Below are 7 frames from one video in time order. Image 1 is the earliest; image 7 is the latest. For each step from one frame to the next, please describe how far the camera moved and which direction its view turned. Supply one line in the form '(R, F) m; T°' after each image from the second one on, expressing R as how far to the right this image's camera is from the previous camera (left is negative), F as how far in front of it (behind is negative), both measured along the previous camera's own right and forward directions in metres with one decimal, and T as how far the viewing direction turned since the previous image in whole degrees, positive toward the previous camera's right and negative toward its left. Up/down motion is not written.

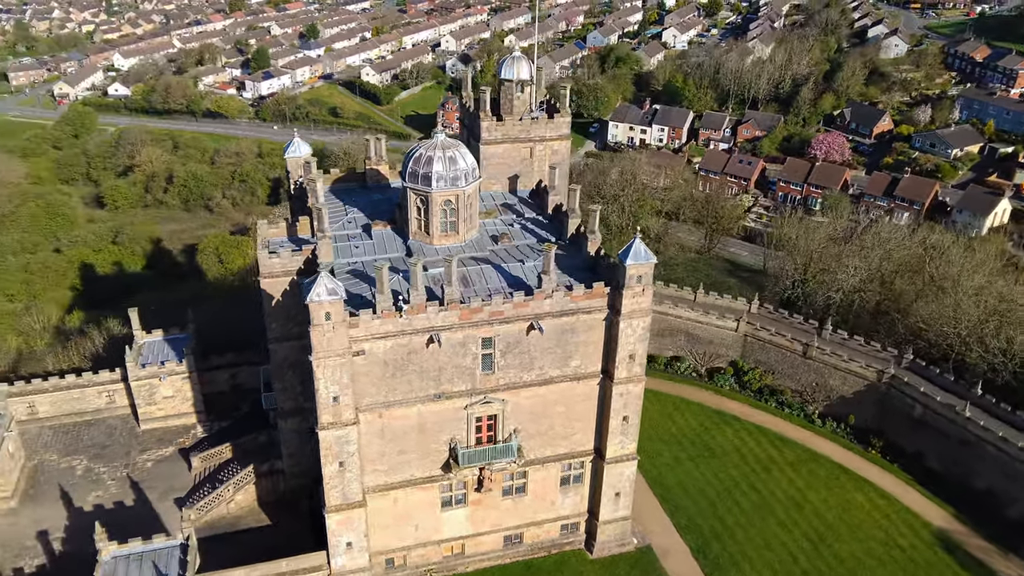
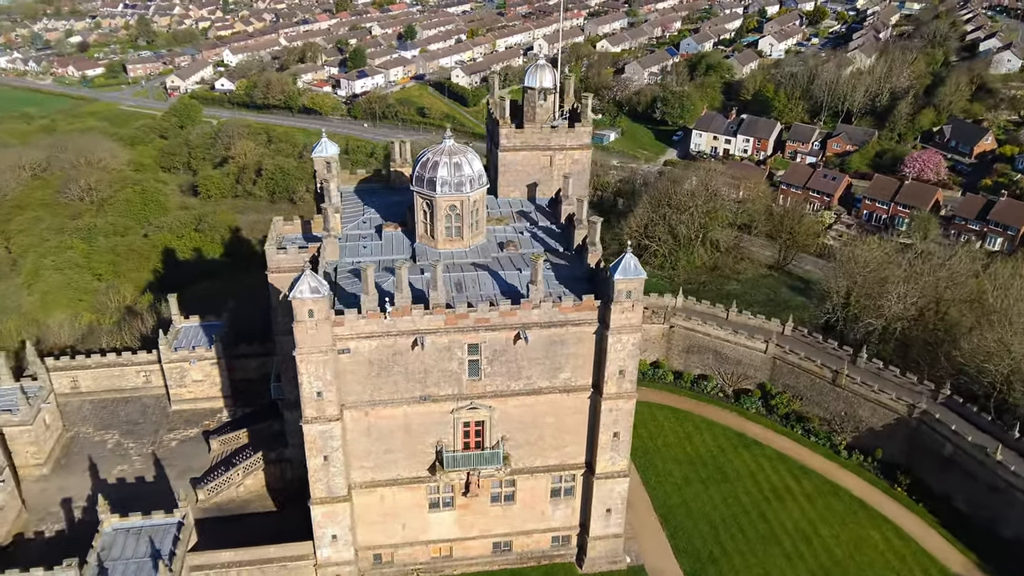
(+4.4, +0.2) m; -6°
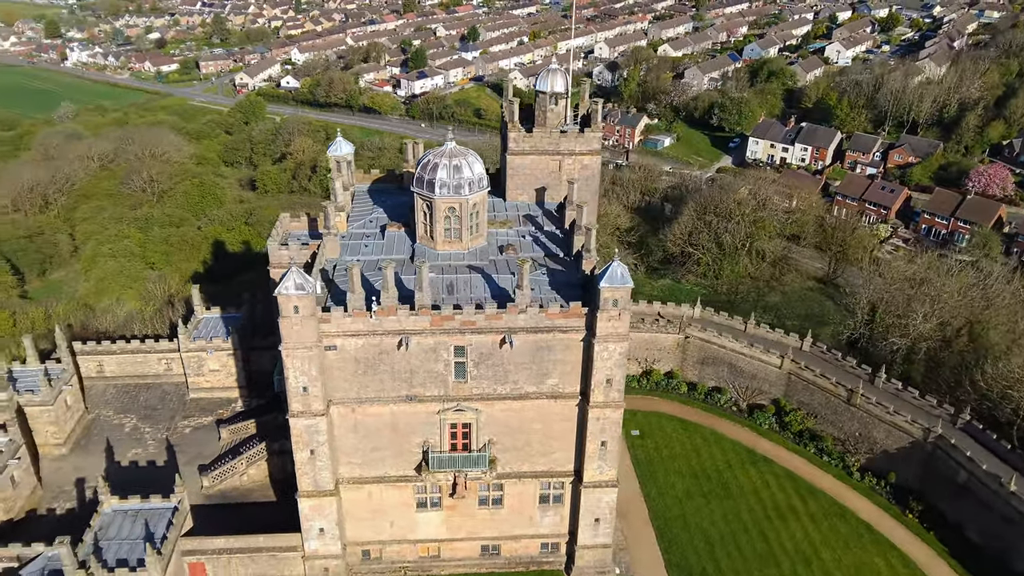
(+3.1, +0.2) m; -4°
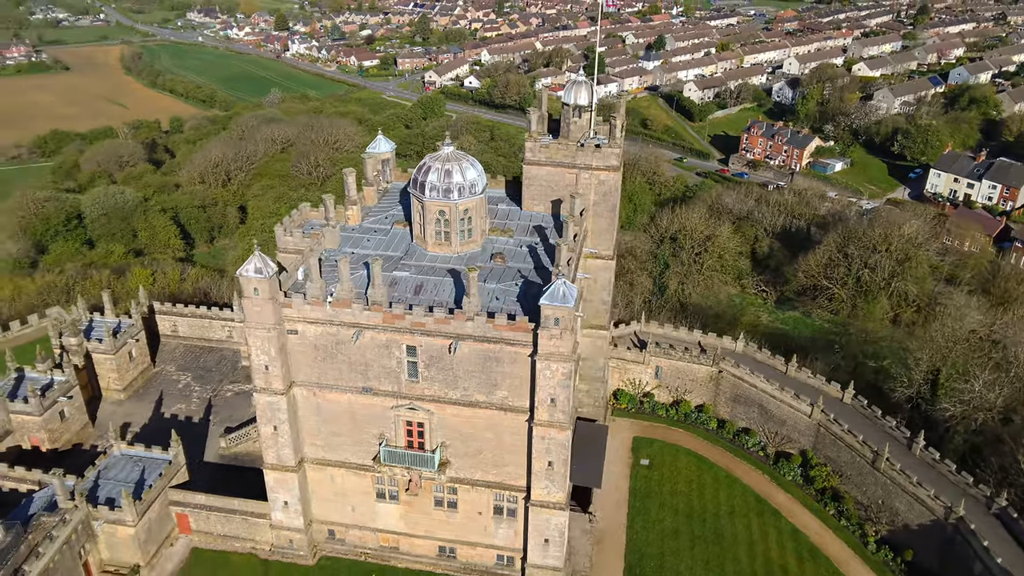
(+9.7, +1.1) m; -13°
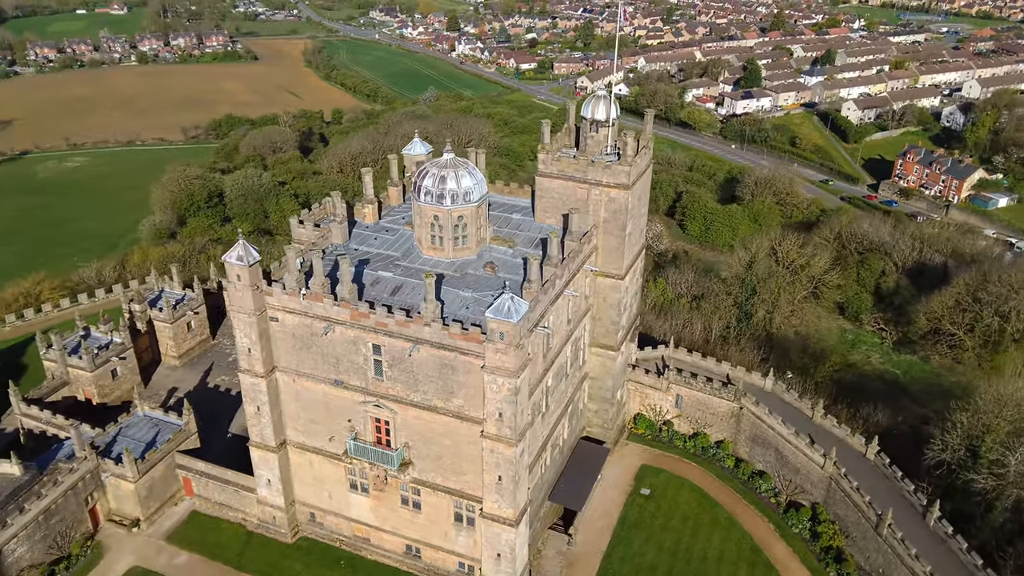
(+8.2, +0.9) m; -11°
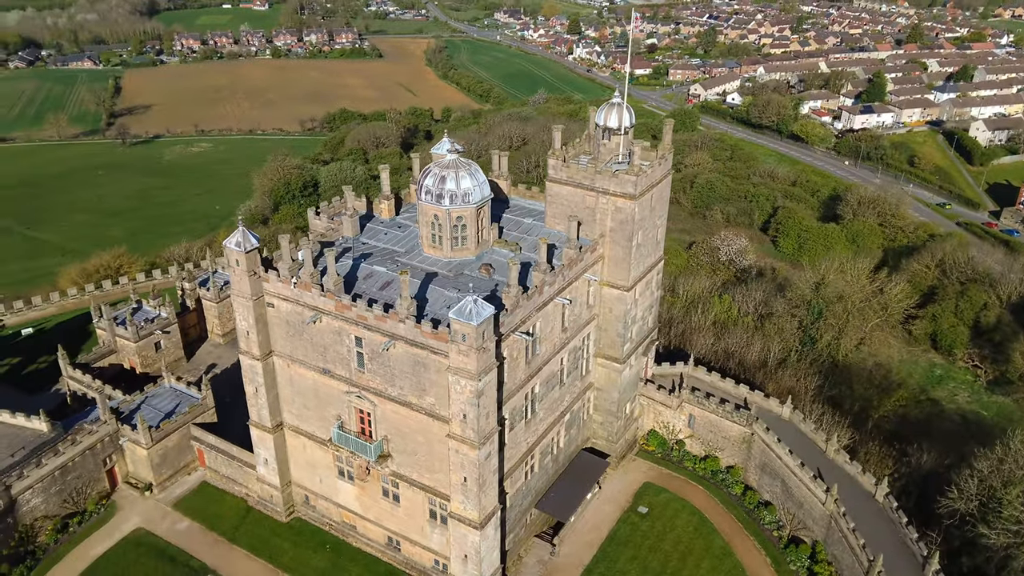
(+5.9, +0.5) m; -8°
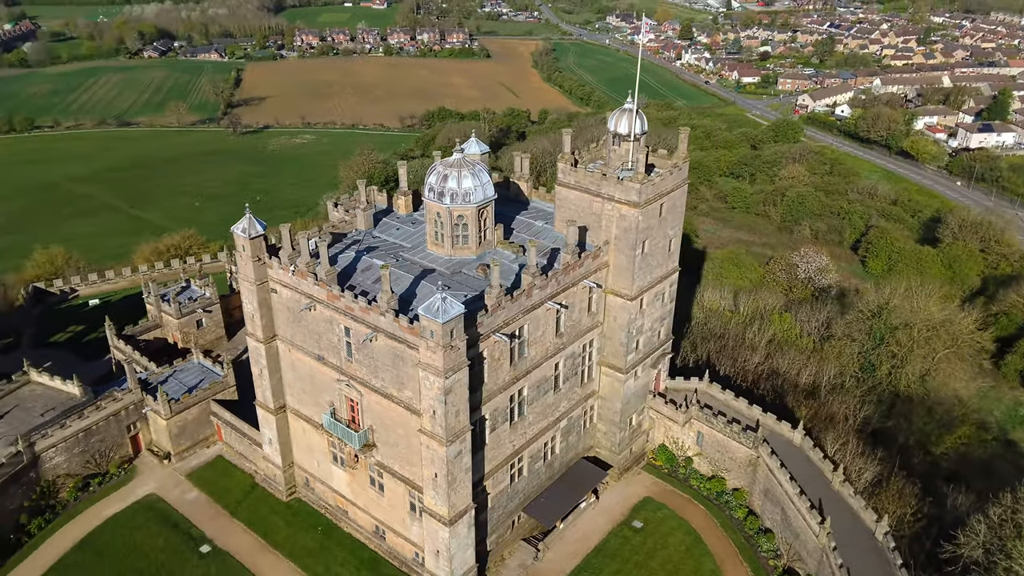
(+5.3, +0.3) m; -7°
